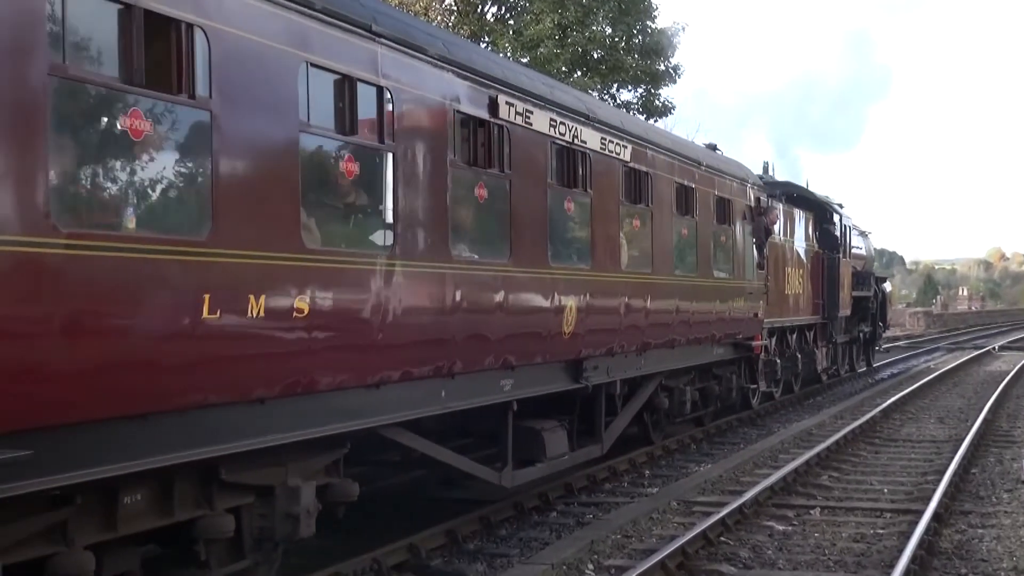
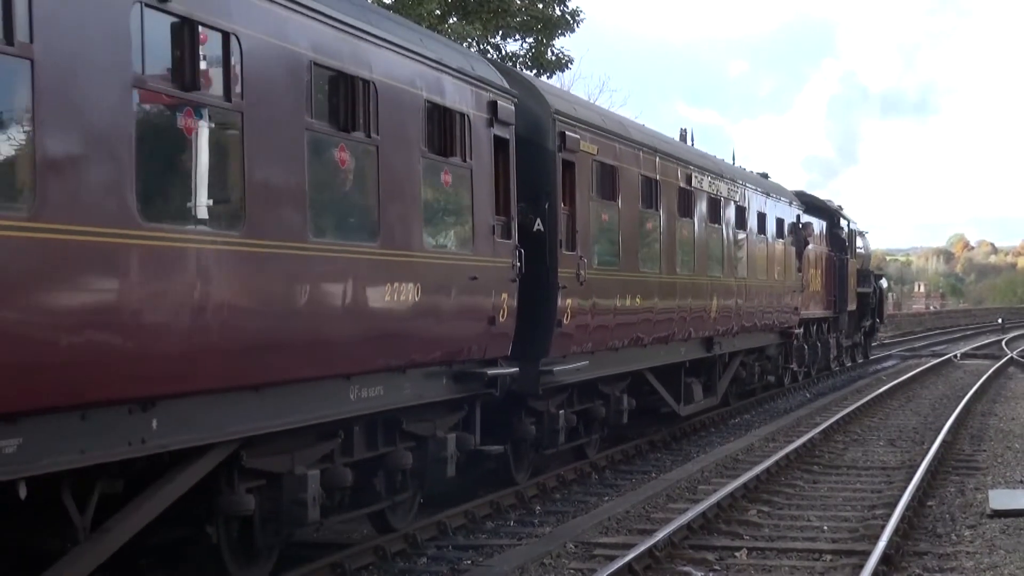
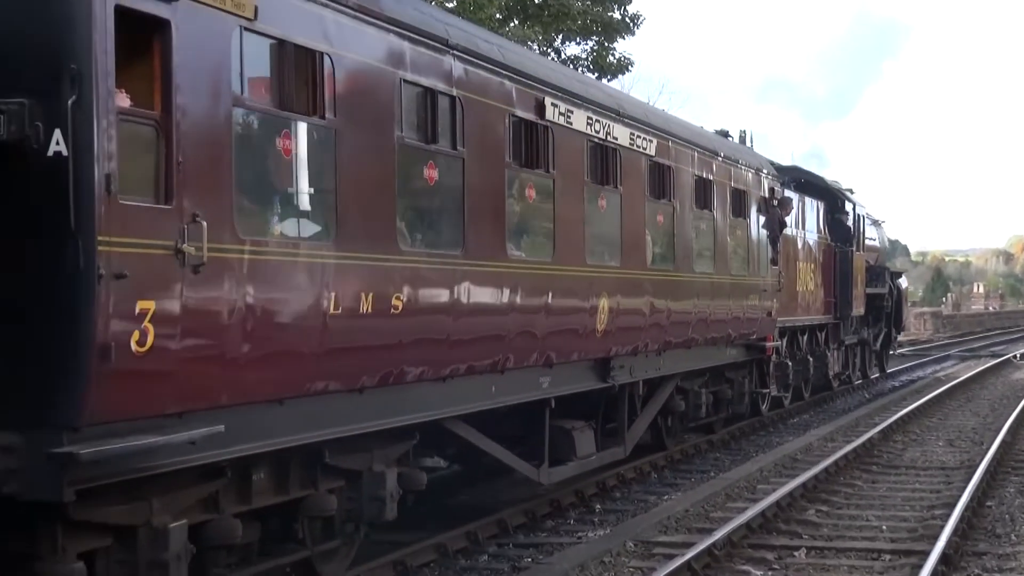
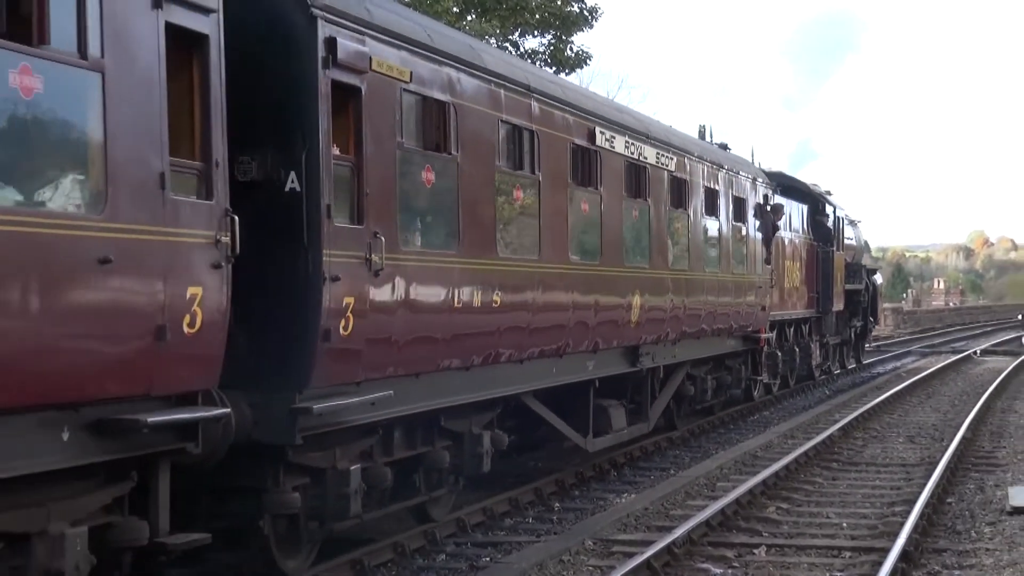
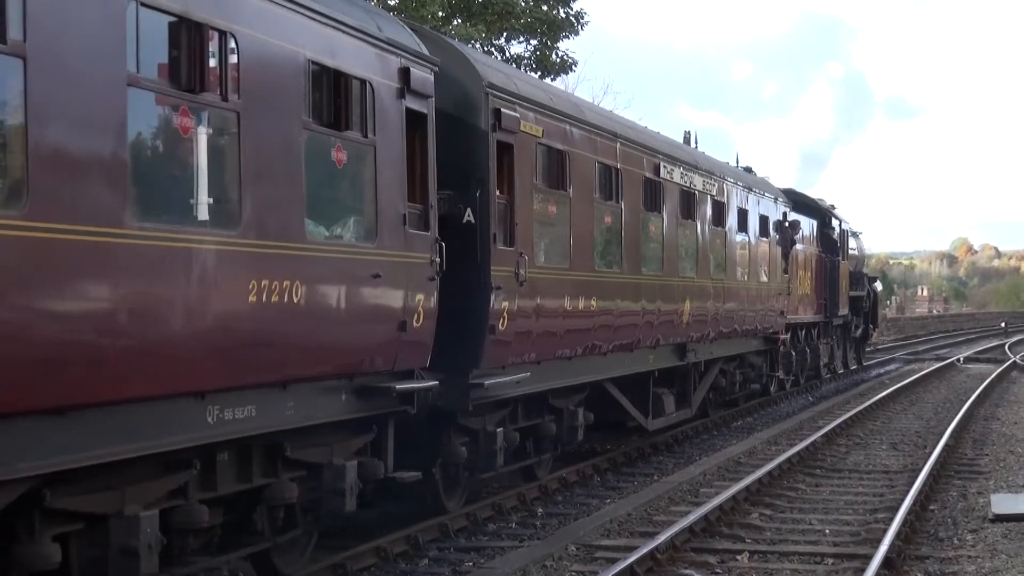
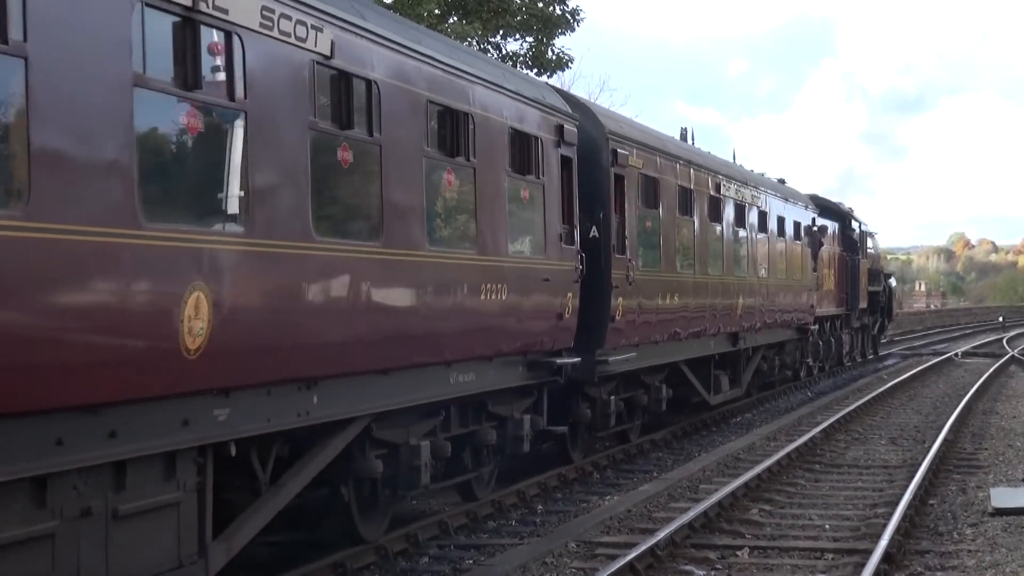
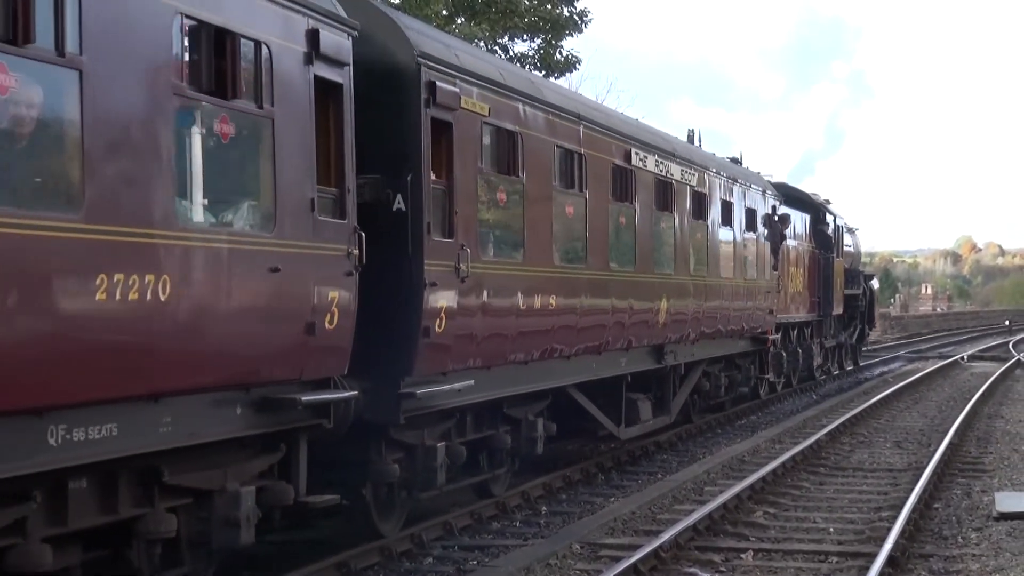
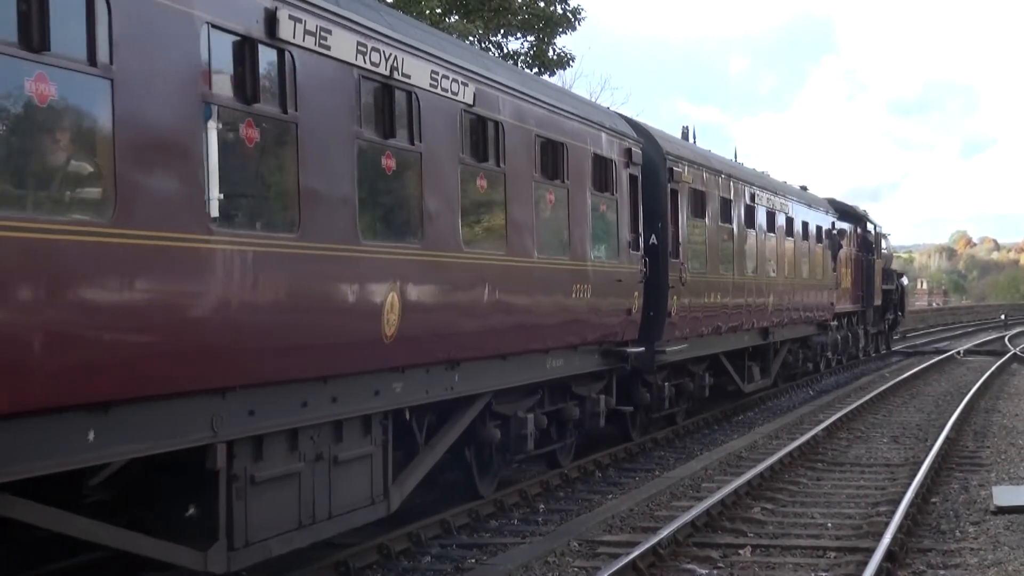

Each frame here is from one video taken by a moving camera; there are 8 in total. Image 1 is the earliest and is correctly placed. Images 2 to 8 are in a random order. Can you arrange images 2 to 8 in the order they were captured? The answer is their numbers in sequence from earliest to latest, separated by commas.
3, 4, 7, 5, 2, 6, 8
